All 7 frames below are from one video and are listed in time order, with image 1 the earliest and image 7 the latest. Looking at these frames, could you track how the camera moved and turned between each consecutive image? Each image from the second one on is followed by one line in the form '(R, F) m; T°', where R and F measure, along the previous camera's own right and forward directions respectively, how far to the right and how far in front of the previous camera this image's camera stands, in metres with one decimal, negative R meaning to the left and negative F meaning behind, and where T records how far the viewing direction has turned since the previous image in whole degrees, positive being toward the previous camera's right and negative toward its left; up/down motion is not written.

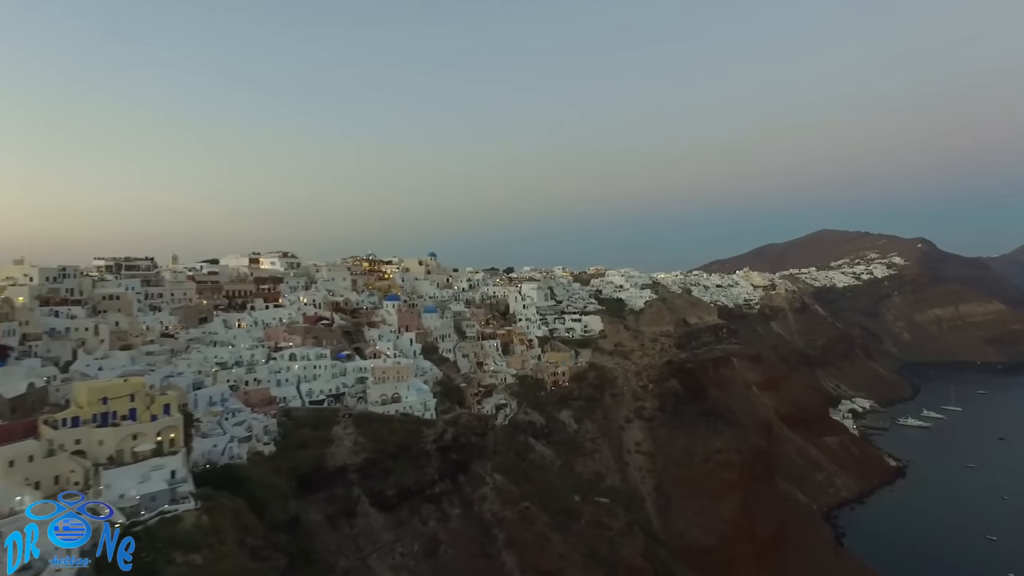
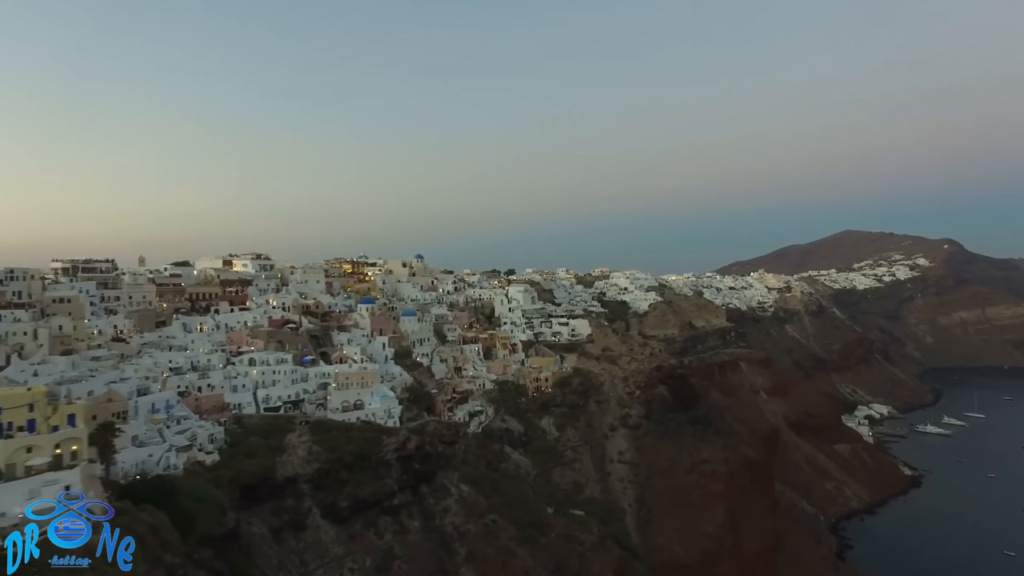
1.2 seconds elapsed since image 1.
(+2.6, +1.3) m; -2°
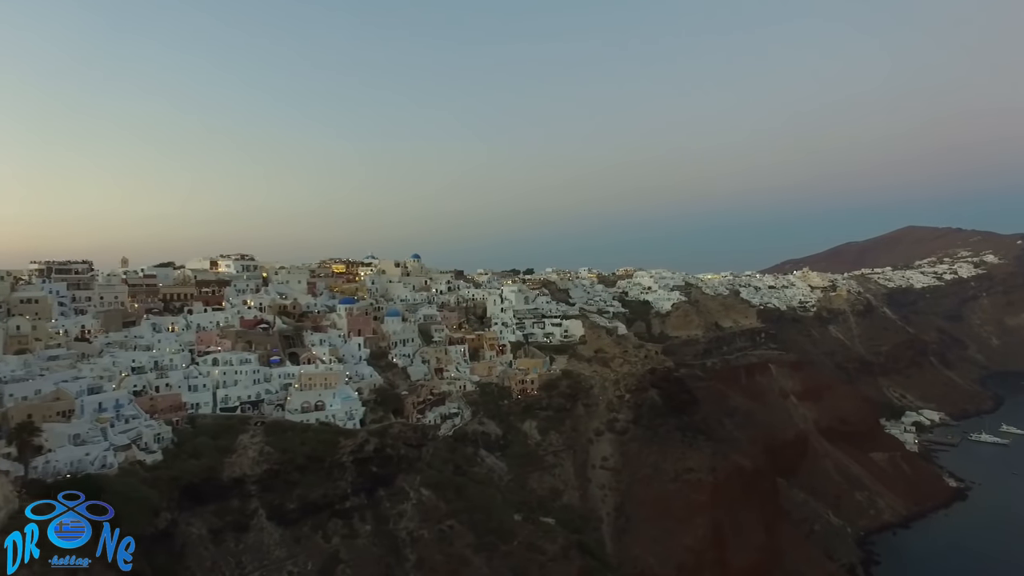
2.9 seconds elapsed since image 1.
(+4.2, +1.1) m; -5°
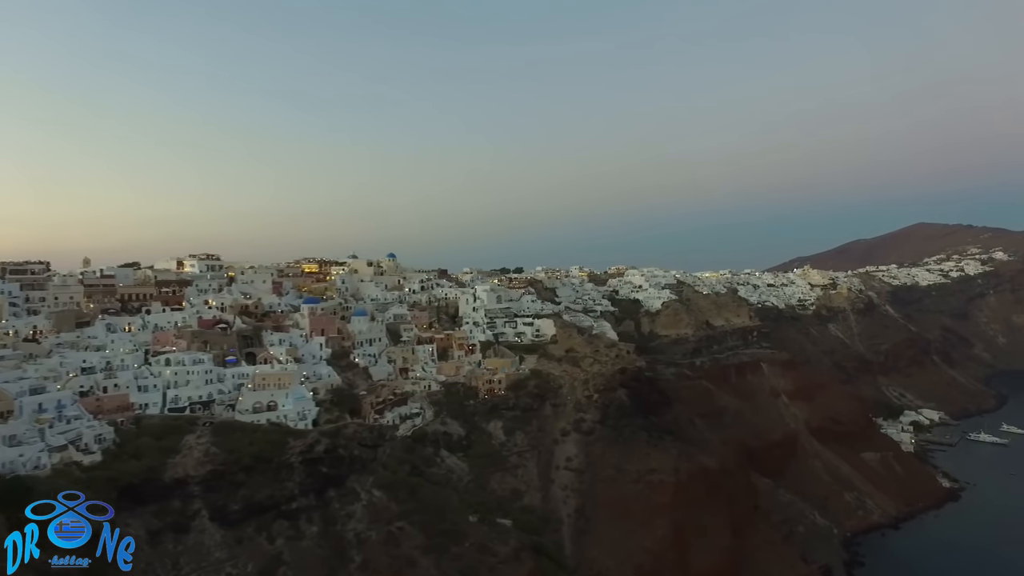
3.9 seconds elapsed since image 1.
(+2.7, +0.3) m; -1°
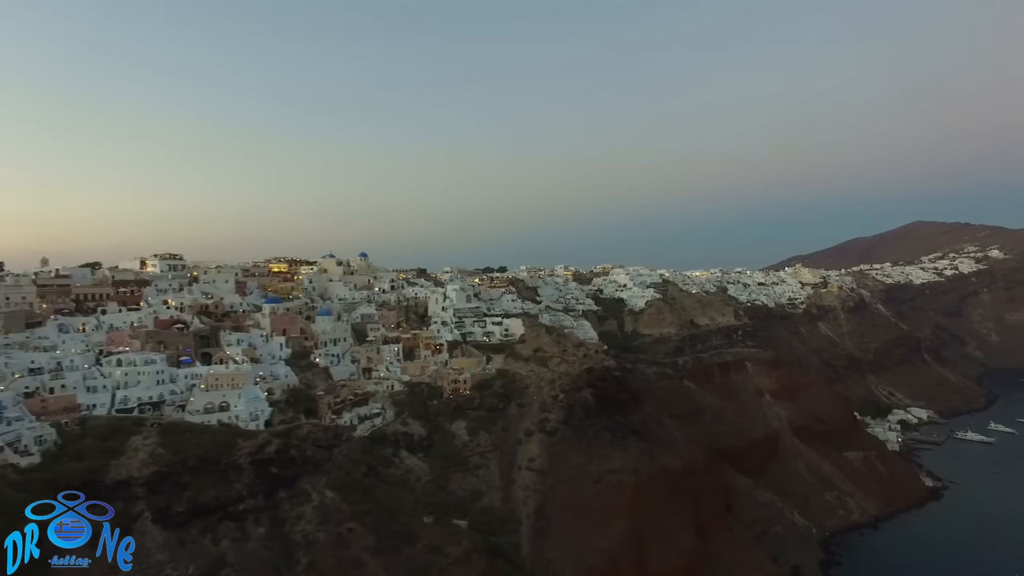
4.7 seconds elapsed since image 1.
(+2.2, +0.2) m; 0°
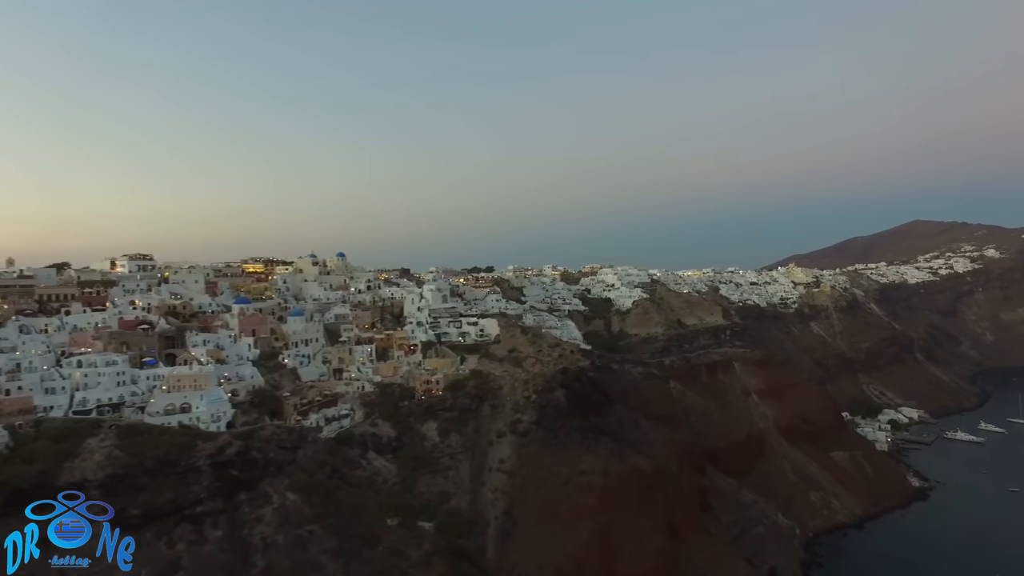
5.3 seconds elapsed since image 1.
(+1.7, +0.2) m; 0°
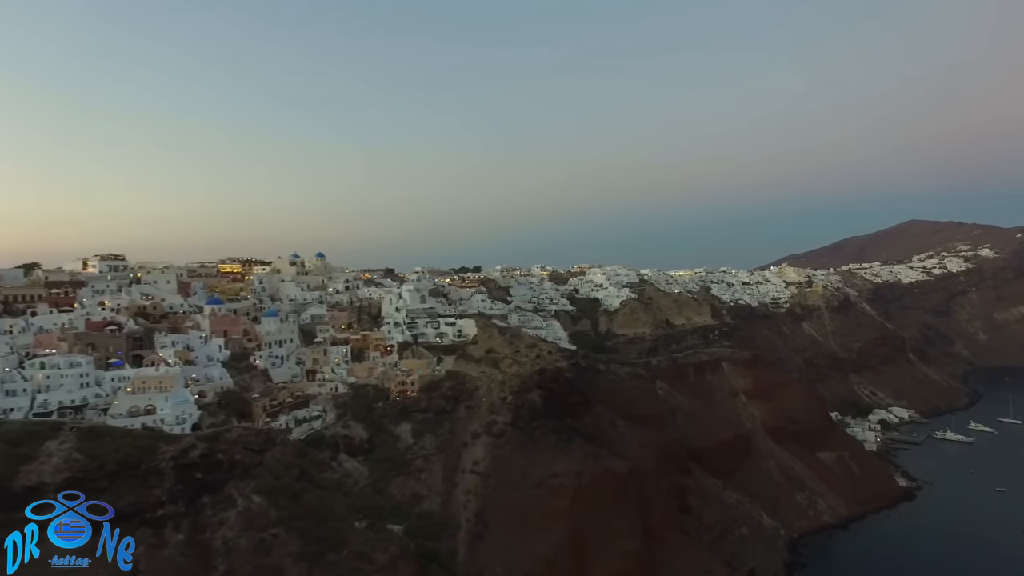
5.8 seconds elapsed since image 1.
(+1.4, +0.3) m; 0°
